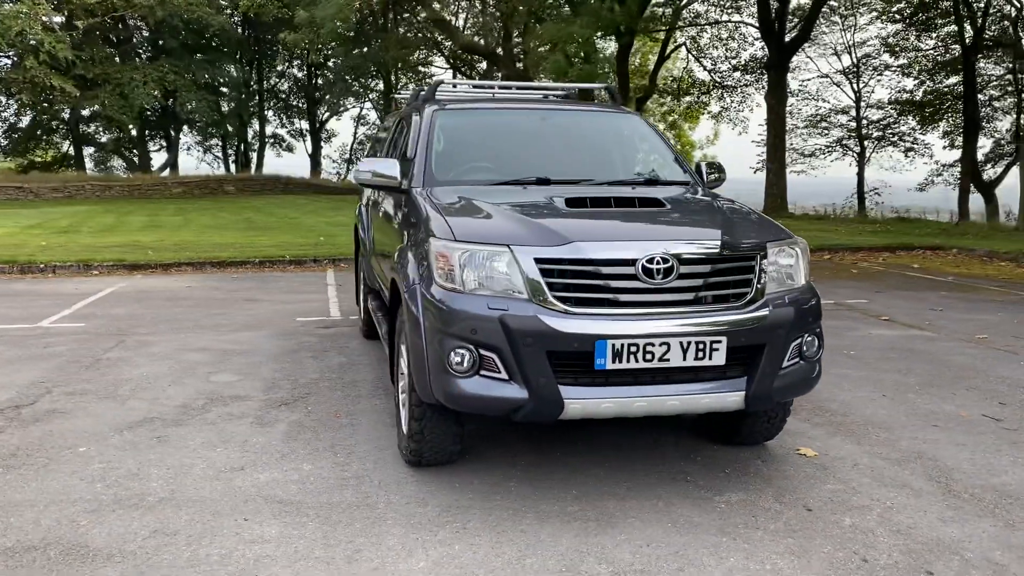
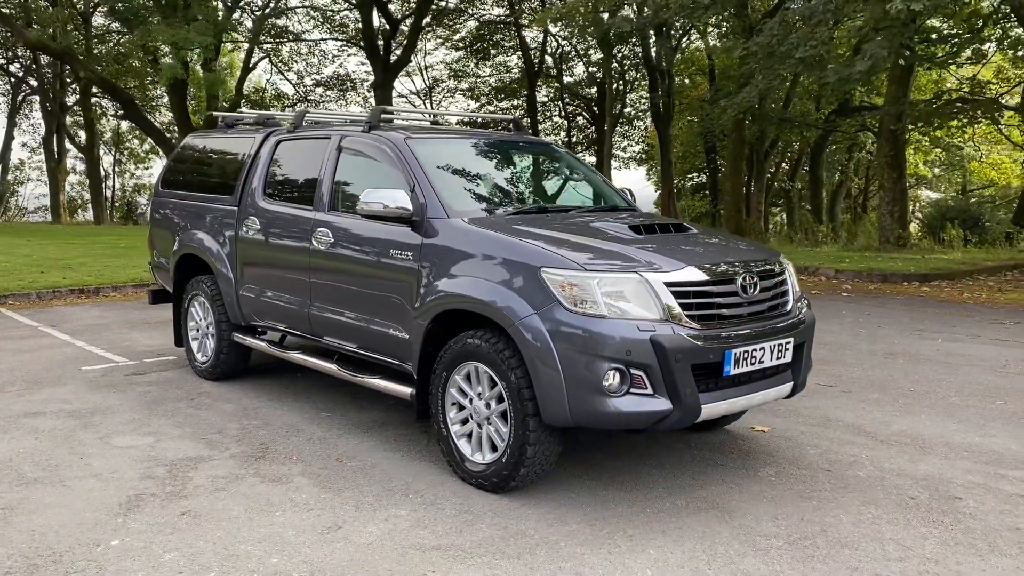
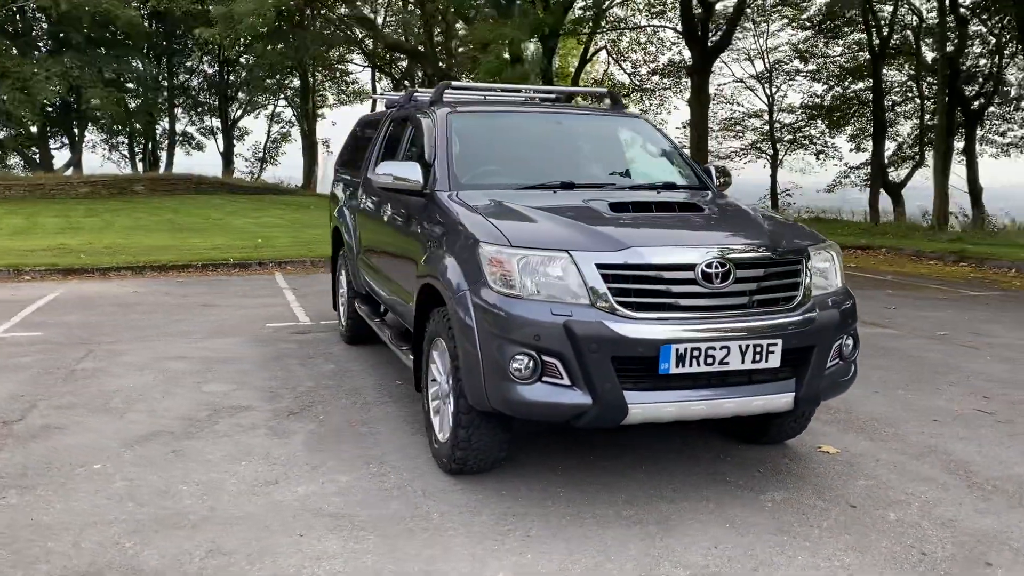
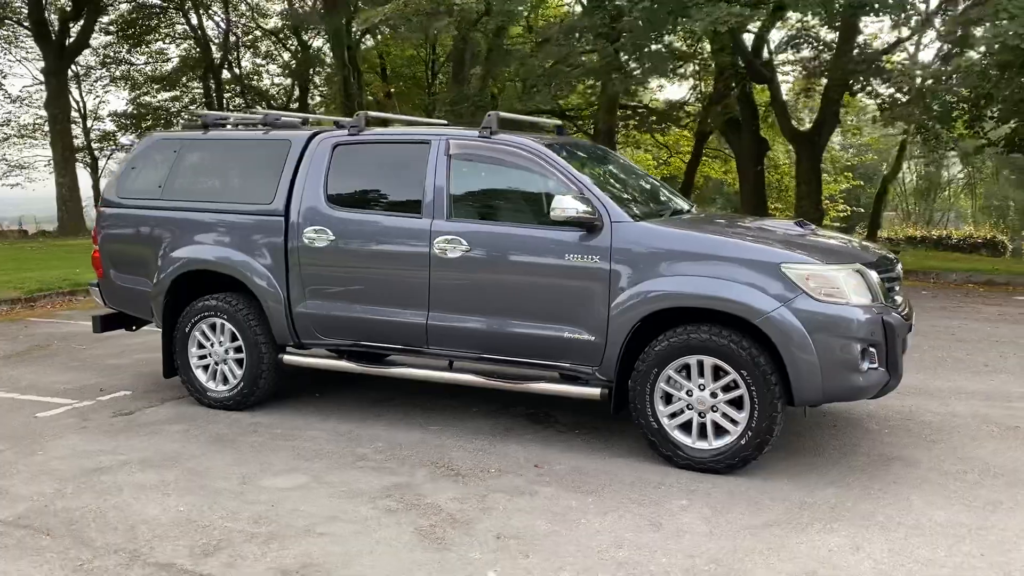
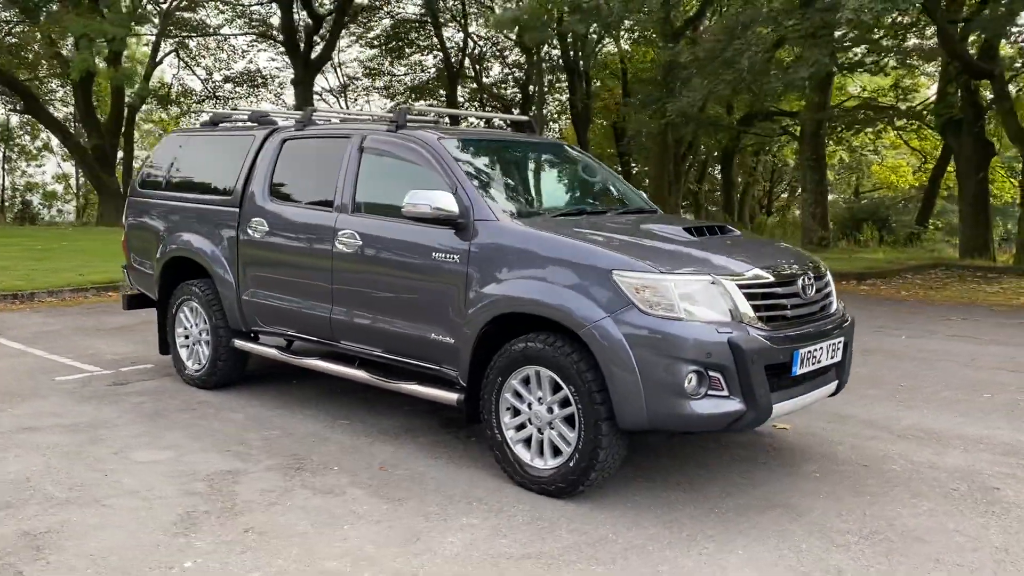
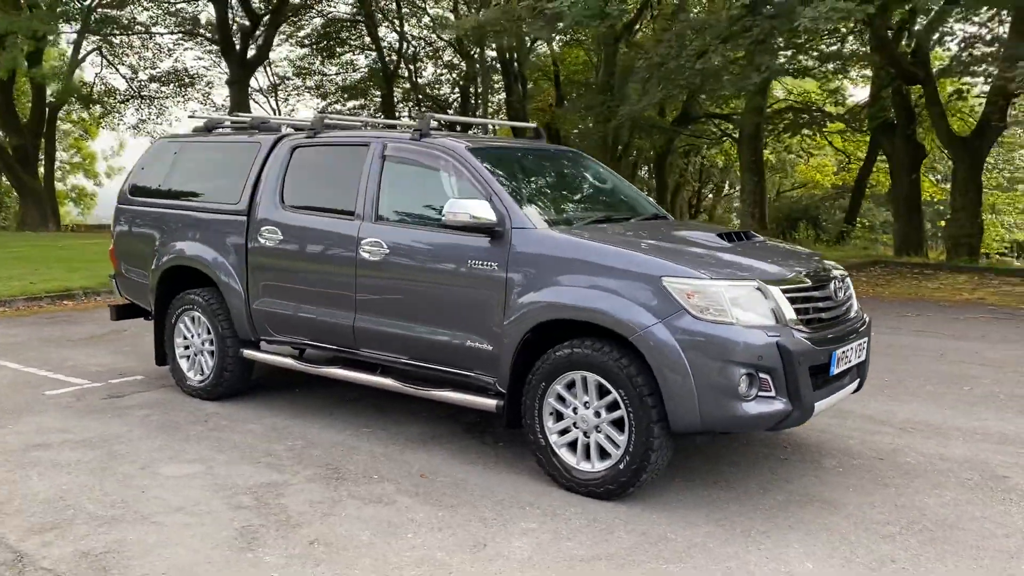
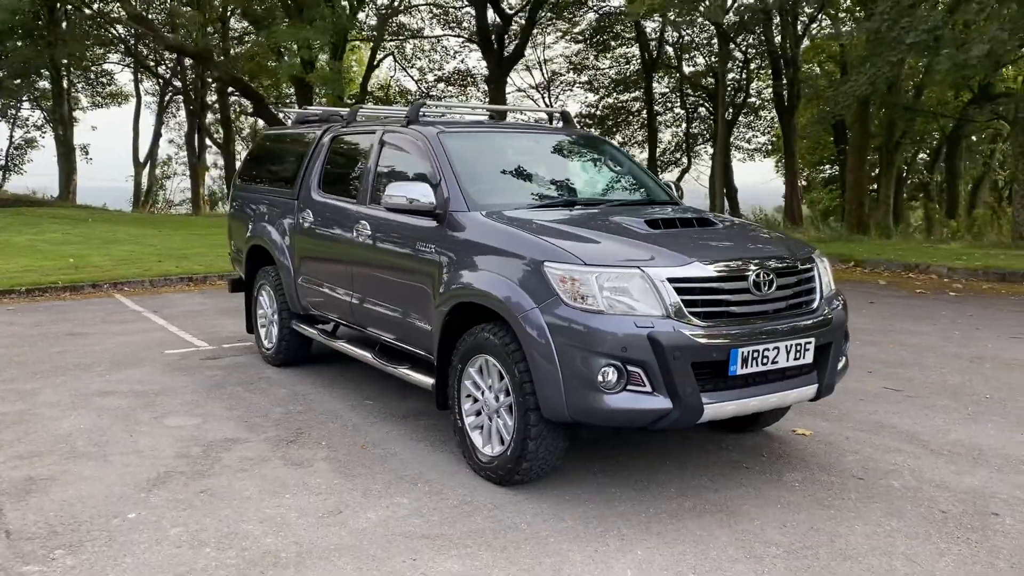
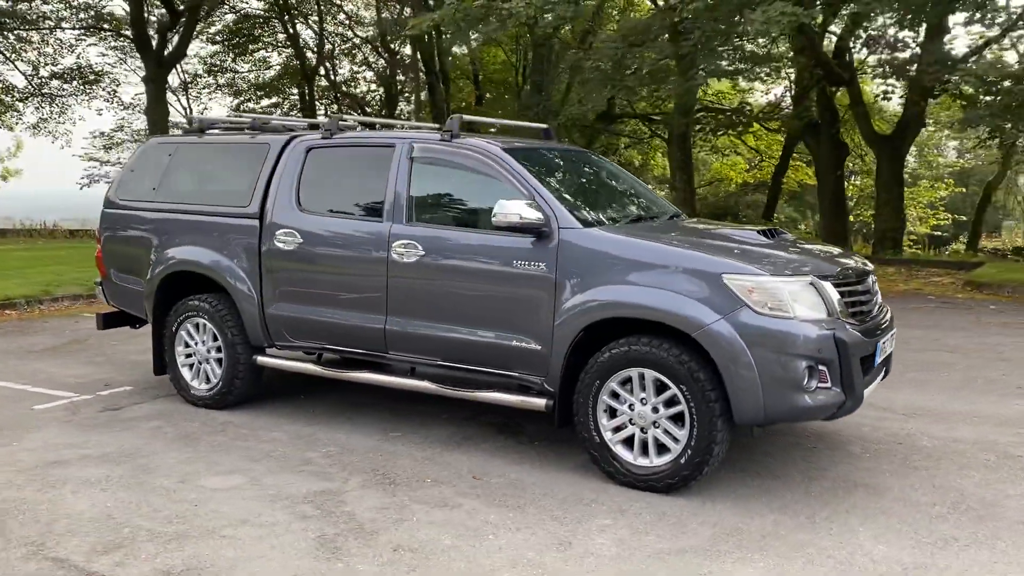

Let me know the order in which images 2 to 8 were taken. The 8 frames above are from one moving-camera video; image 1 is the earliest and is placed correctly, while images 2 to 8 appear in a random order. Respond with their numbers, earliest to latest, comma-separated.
3, 7, 2, 5, 6, 8, 4
